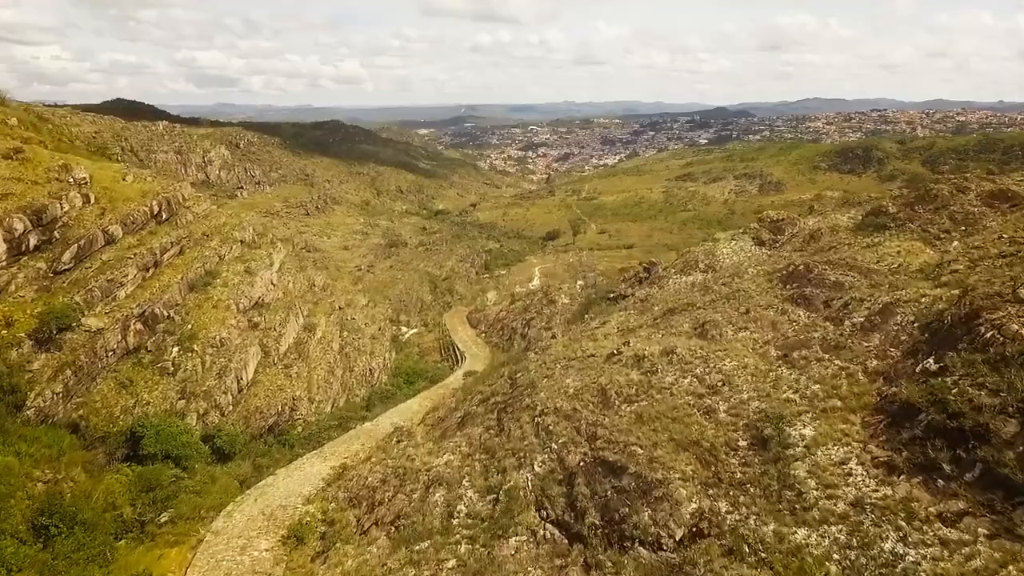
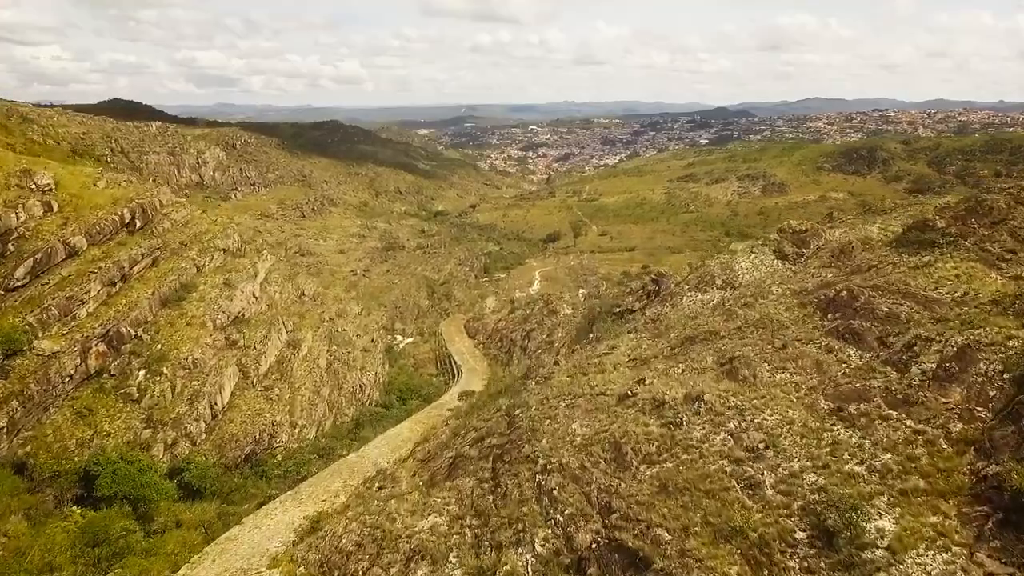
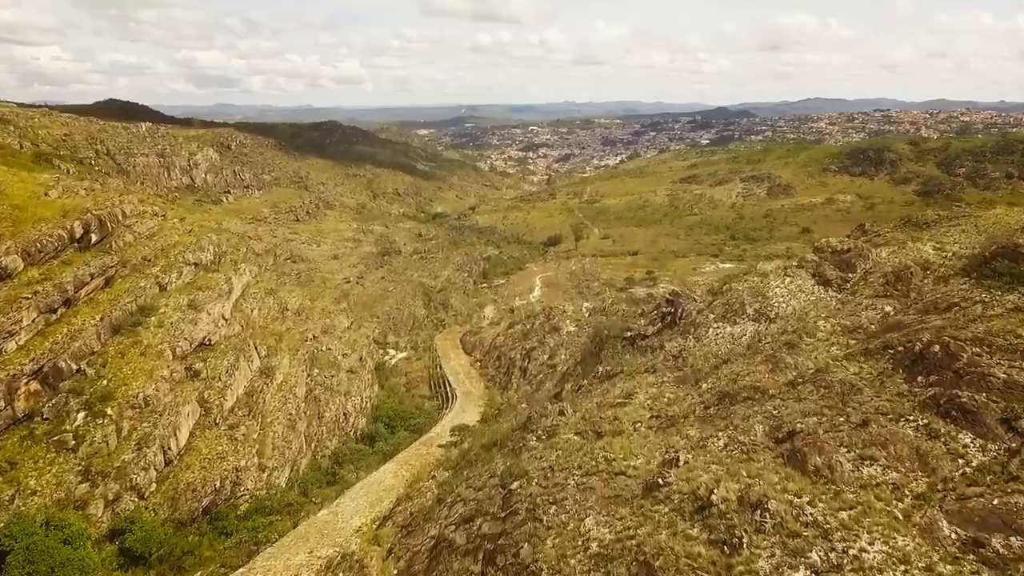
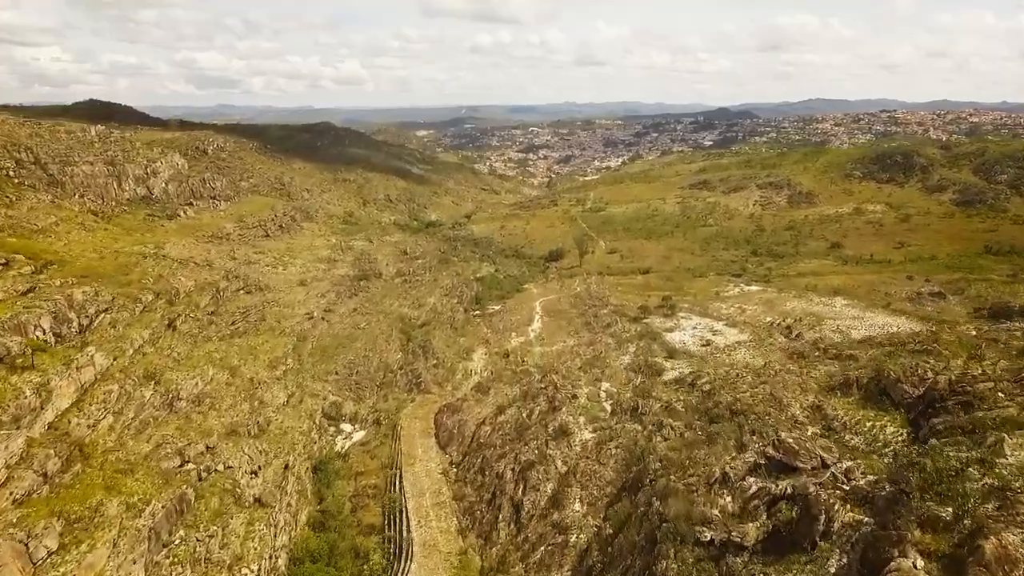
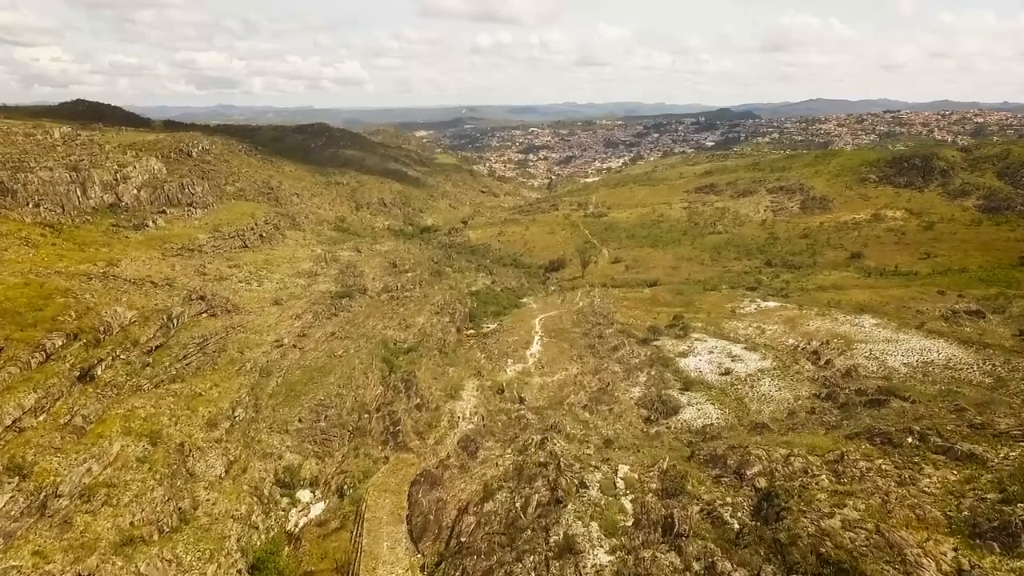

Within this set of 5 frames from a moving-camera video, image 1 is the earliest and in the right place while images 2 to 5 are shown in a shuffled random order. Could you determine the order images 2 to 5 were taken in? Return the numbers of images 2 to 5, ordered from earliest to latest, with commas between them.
2, 3, 4, 5
